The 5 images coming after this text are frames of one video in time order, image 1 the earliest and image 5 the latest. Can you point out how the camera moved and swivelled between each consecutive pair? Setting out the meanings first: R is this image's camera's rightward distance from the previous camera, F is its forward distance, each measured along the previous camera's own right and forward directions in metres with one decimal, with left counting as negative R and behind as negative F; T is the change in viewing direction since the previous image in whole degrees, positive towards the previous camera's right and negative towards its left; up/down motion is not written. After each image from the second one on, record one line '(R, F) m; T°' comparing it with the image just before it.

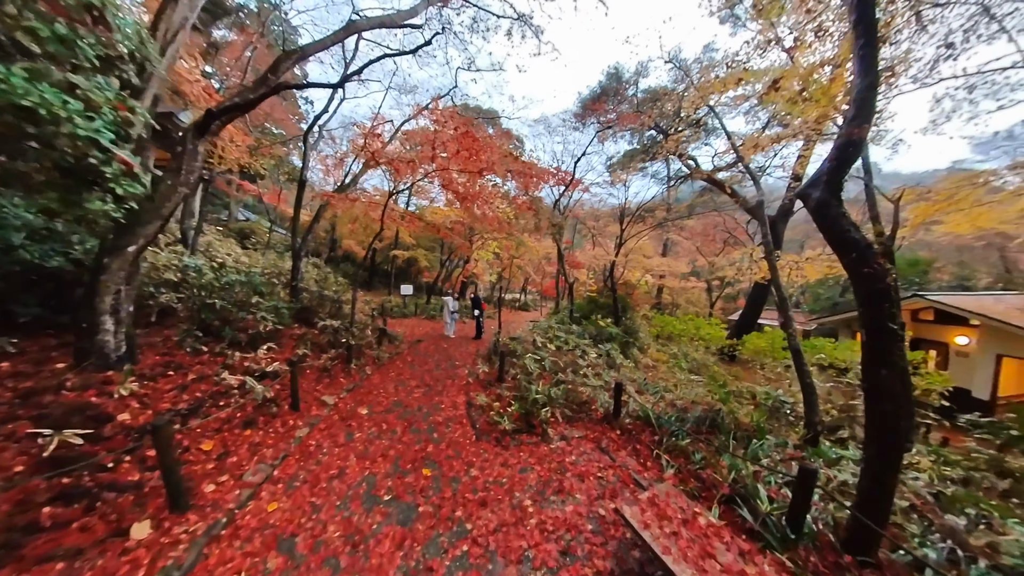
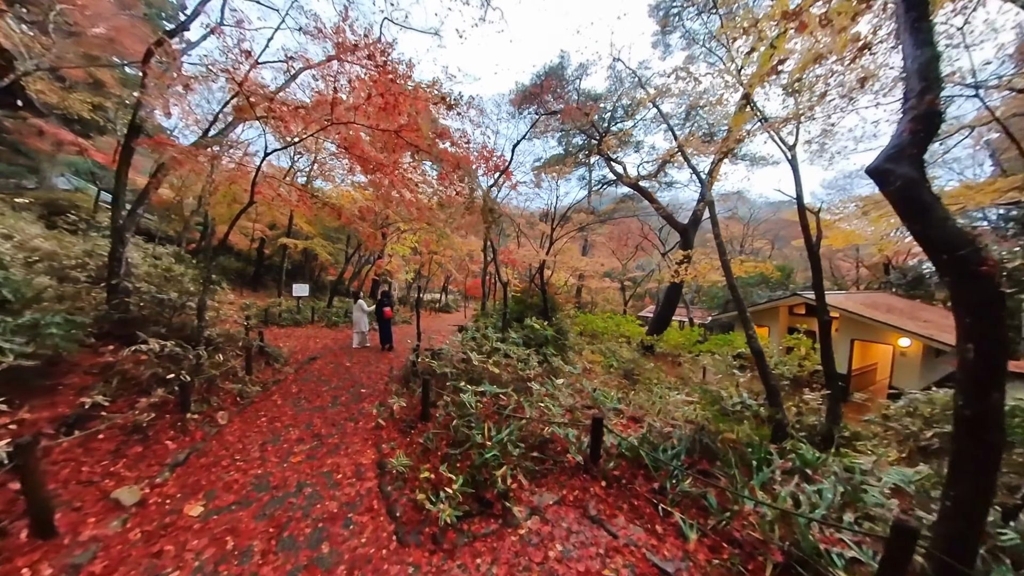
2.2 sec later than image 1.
(-0.3, +1.6) m; +14°
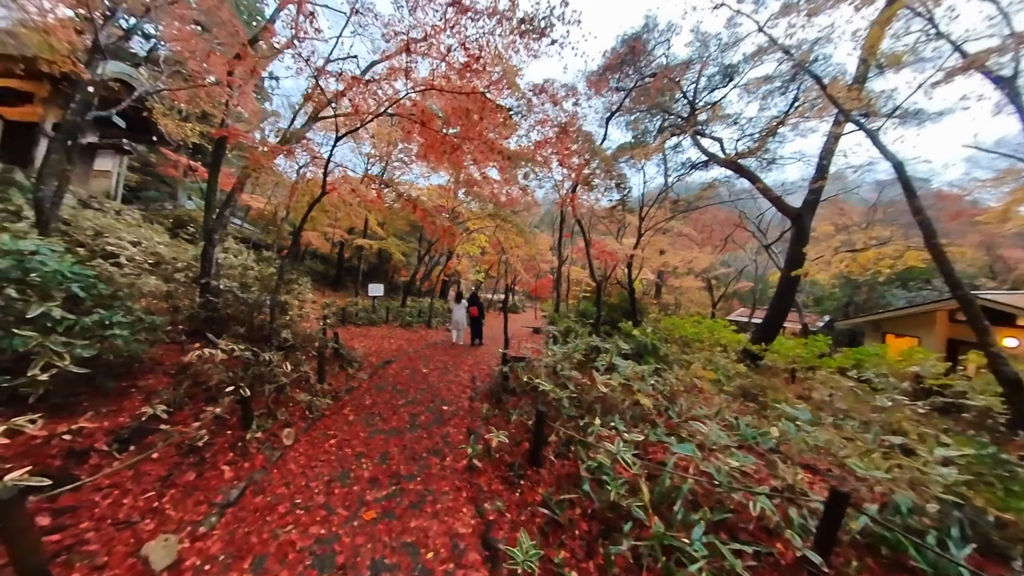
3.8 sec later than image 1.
(-0.8, +1.2) m; -10°
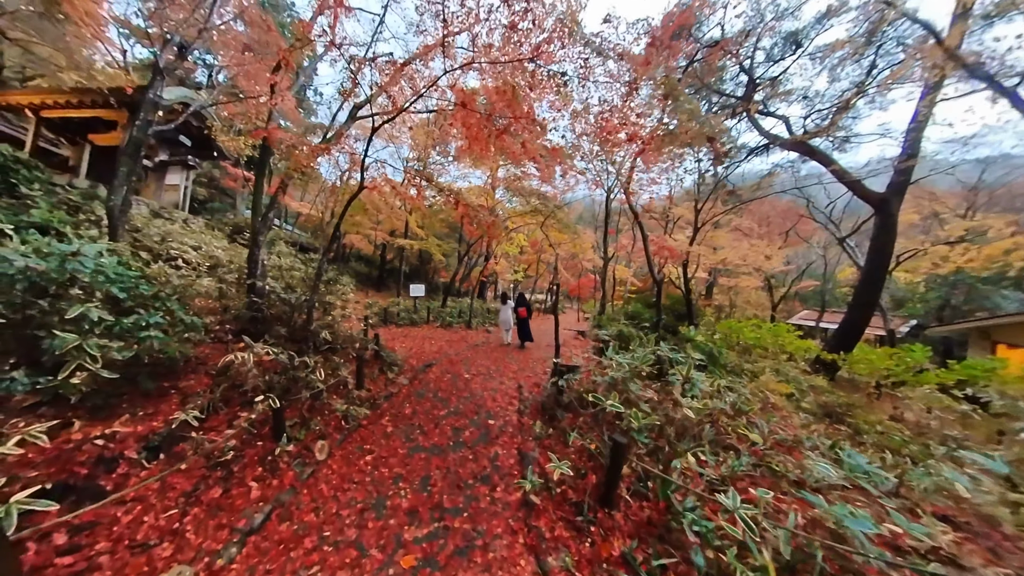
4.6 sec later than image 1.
(-0.2, +0.5) m; -6°
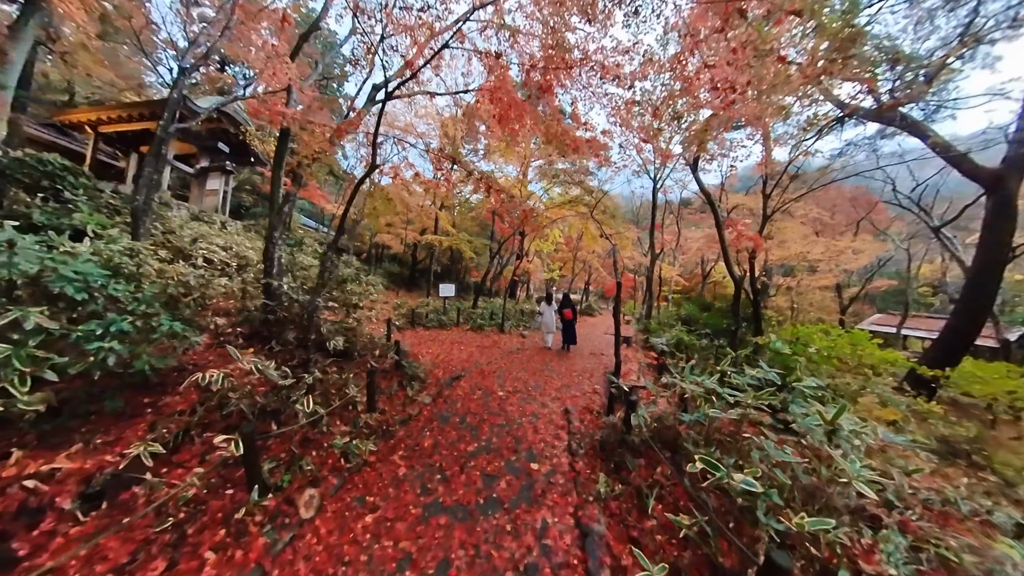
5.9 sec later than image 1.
(-0.2, +1.0) m; -5°
